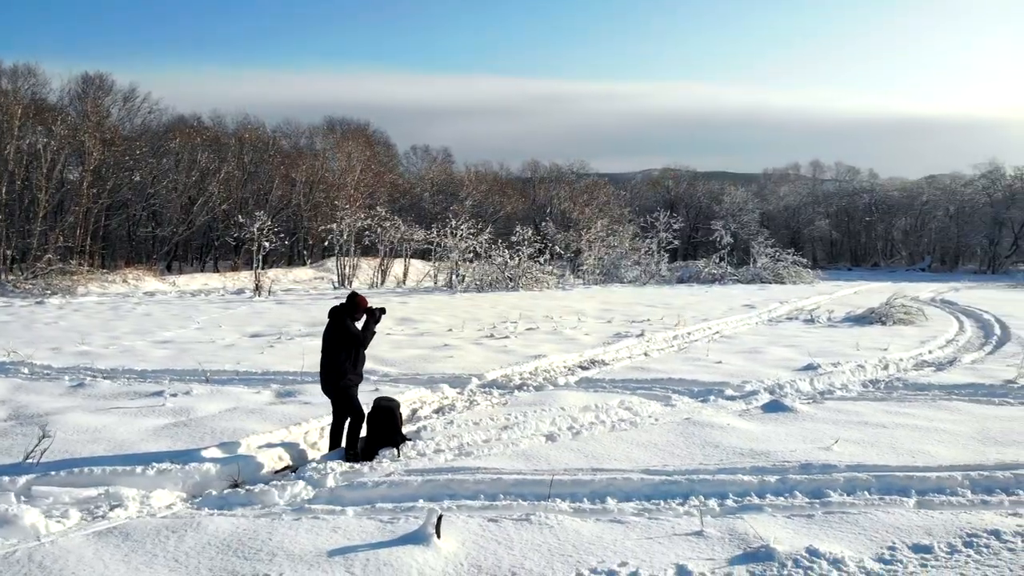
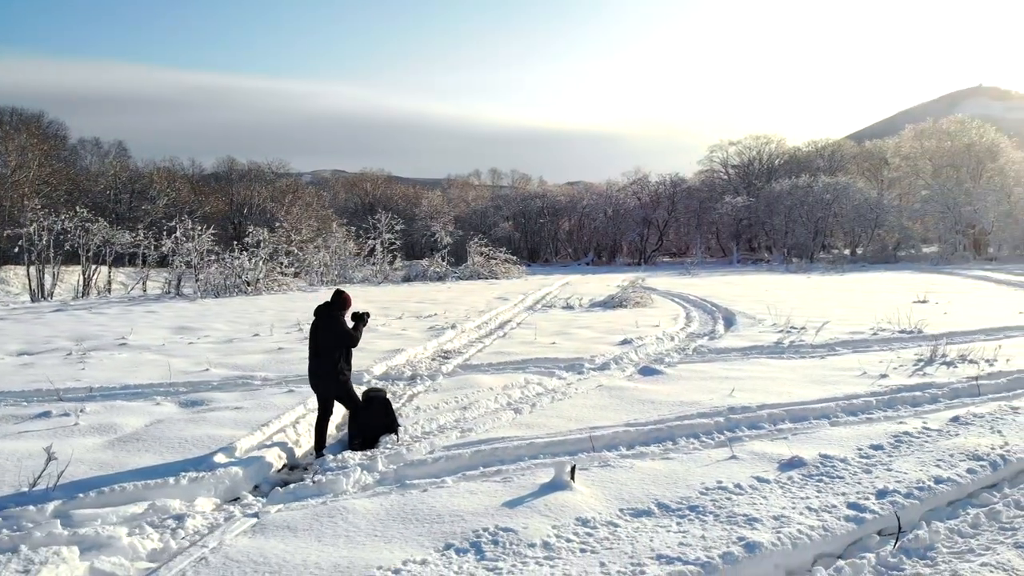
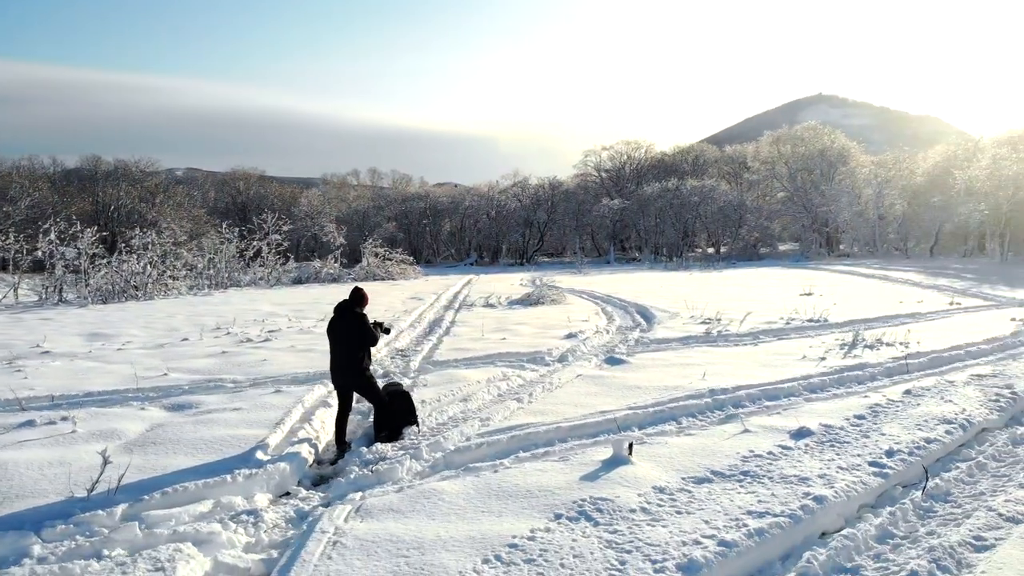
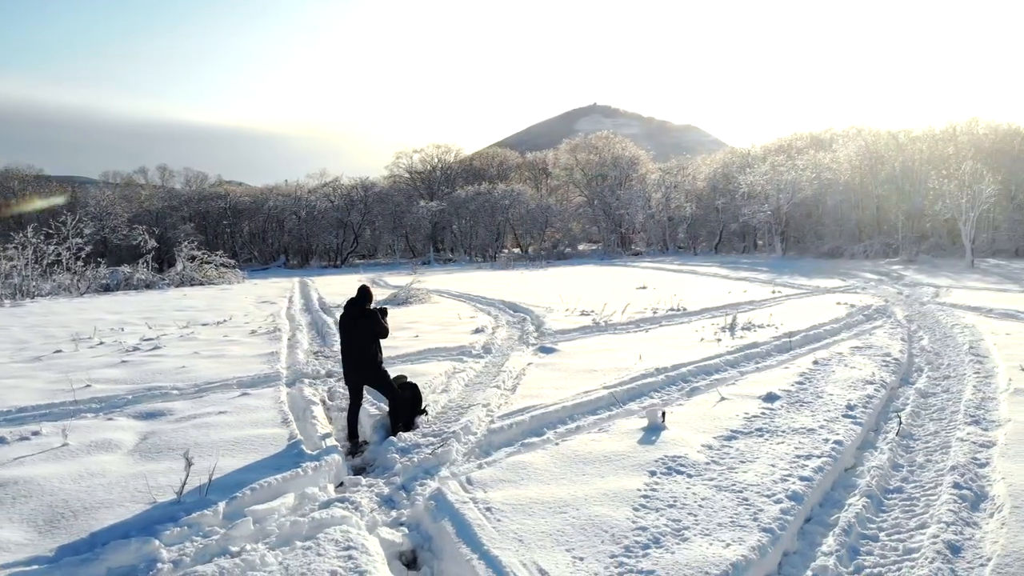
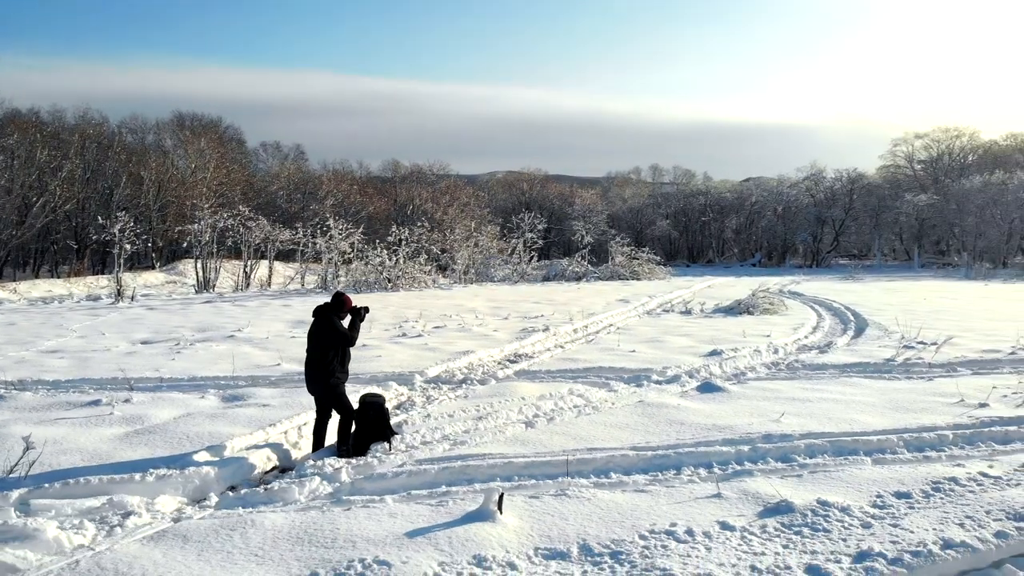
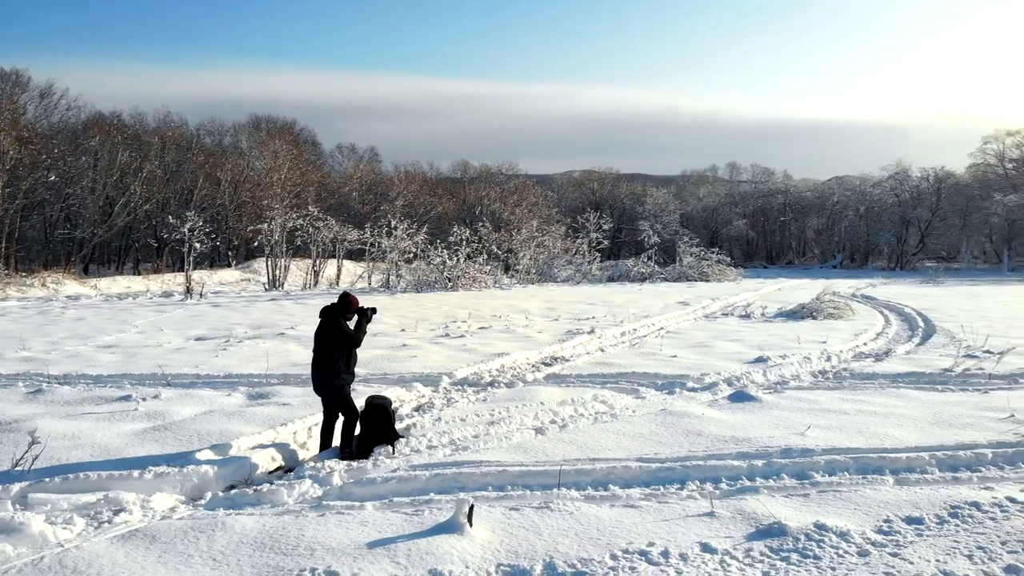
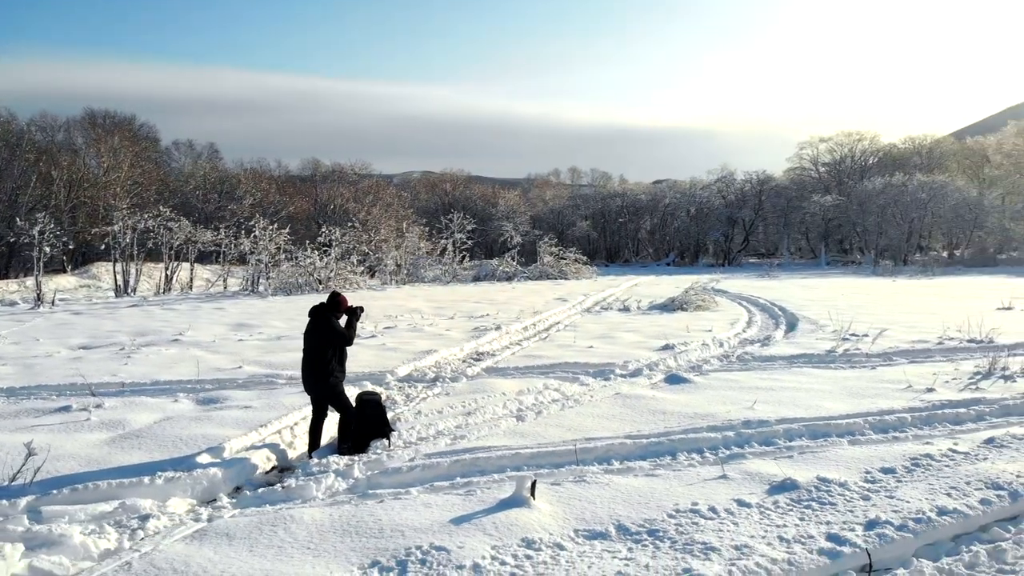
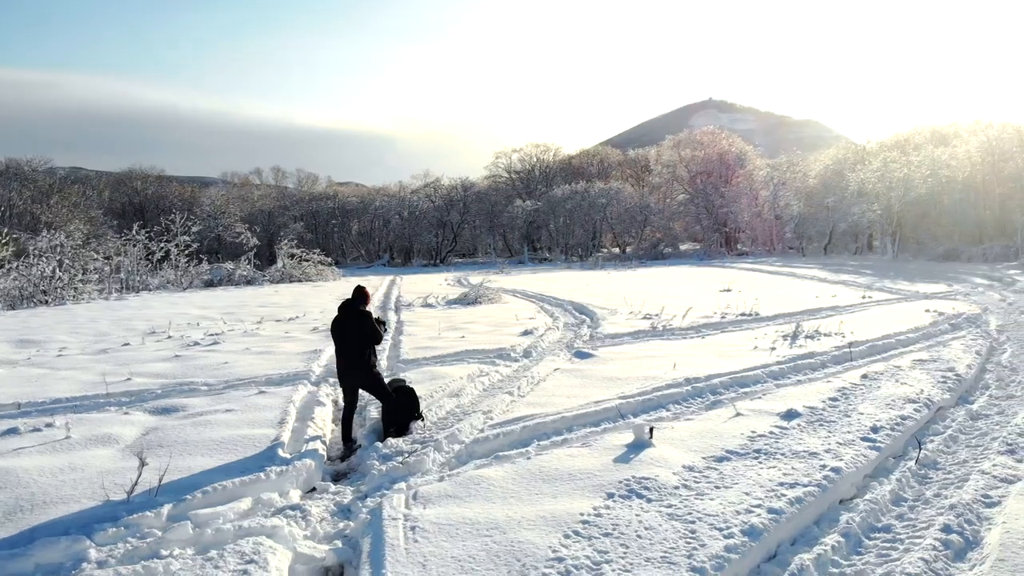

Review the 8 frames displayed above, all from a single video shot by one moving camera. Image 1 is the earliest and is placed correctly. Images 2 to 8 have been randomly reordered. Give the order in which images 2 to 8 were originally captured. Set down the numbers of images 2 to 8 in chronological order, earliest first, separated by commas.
6, 5, 7, 2, 3, 8, 4
